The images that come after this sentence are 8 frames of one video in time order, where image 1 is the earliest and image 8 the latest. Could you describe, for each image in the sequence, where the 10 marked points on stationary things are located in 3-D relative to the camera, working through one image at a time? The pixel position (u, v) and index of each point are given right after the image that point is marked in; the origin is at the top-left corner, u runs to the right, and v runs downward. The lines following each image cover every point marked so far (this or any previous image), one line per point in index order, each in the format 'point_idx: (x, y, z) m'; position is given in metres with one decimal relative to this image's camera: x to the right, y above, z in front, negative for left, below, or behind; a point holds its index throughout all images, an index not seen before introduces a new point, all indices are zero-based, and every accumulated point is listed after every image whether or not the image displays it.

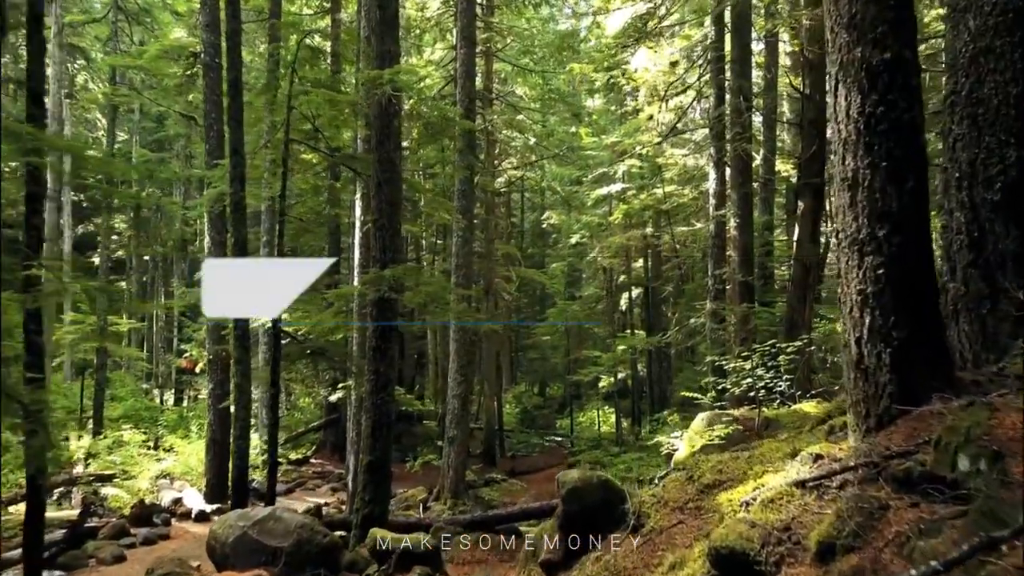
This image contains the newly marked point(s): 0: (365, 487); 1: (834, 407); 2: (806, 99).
0: (-1.3, -1.8, +7.2) m
1: (+2.8, -1.0, +6.8) m
2: (+4.3, +2.8, +11.6) m
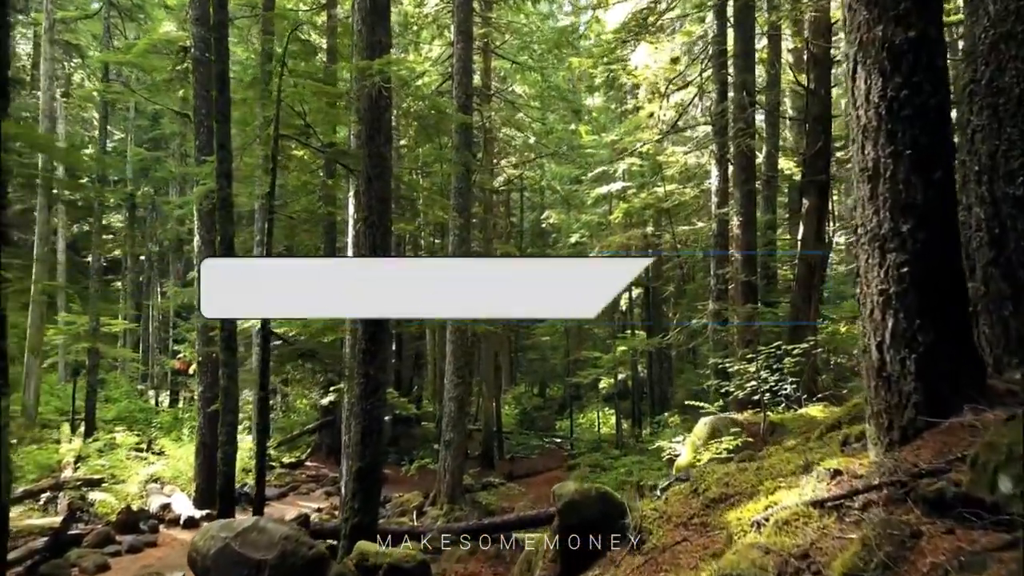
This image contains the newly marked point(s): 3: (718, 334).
0: (-1.4, -1.8, +6.9) m
1: (+2.7, -1.0, +6.5) m
2: (+4.3, +2.8, +11.3) m
3: (+3.0, -0.7, +11.7) m
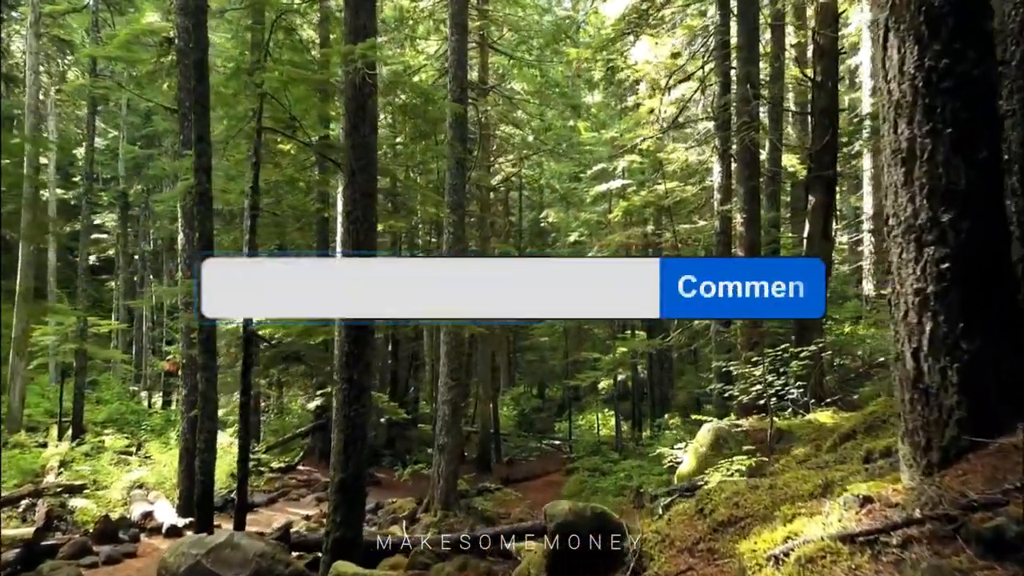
0: (-1.4, -1.8, +6.5) m
1: (+2.7, -1.0, +6.1) m
2: (+4.2, +2.8, +10.9) m
3: (+3.0, -0.7, +11.3) m
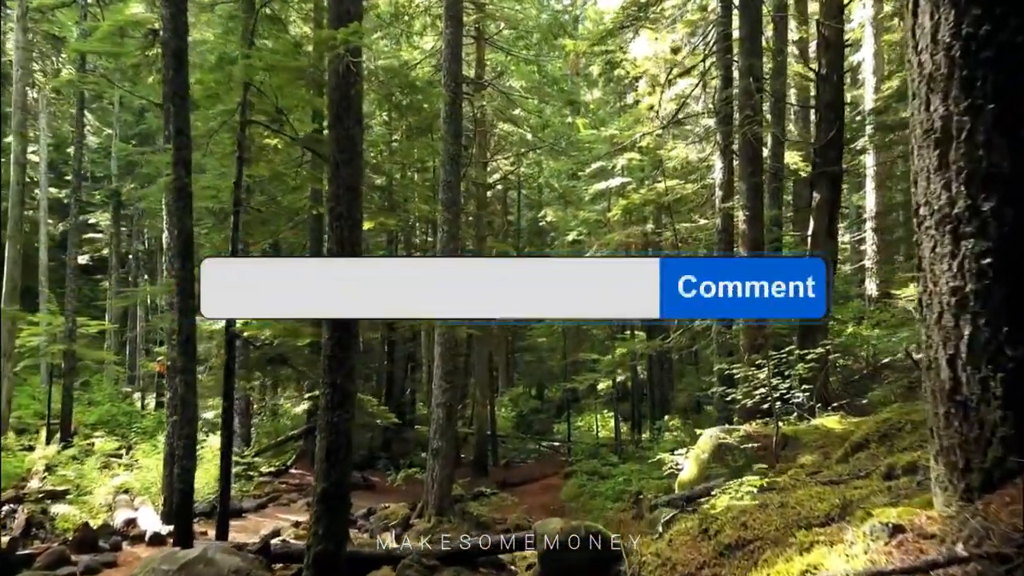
0: (-1.5, -1.8, +6.1) m
1: (+2.6, -1.0, +5.8) m
2: (+4.1, +2.8, +10.6) m
3: (+2.9, -0.7, +10.9) m
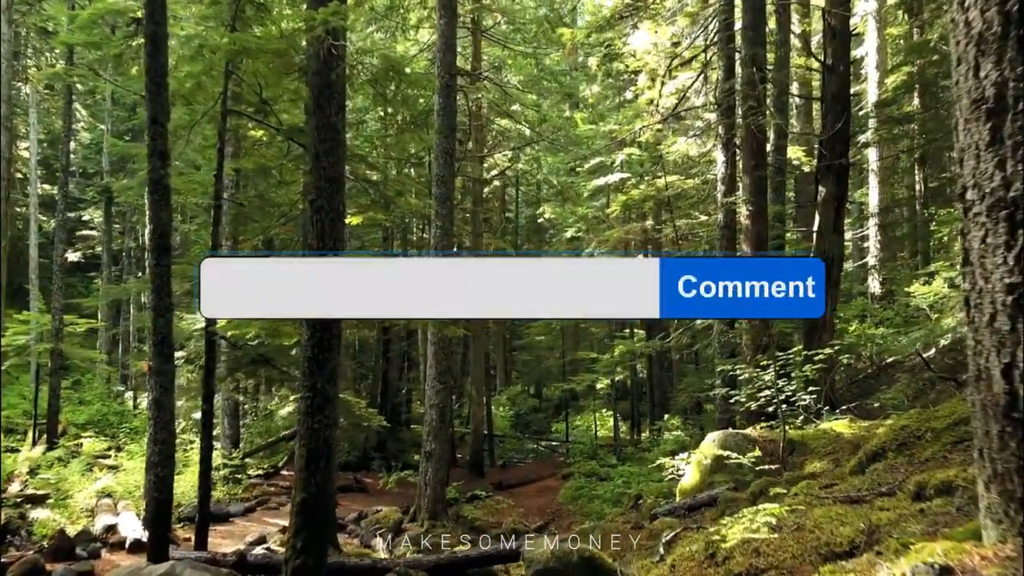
0: (-1.6, -1.8, +5.8) m
1: (+2.5, -1.0, +5.4) m
2: (+4.1, +2.8, +10.2) m
3: (+2.8, -0.6, +10.6) m
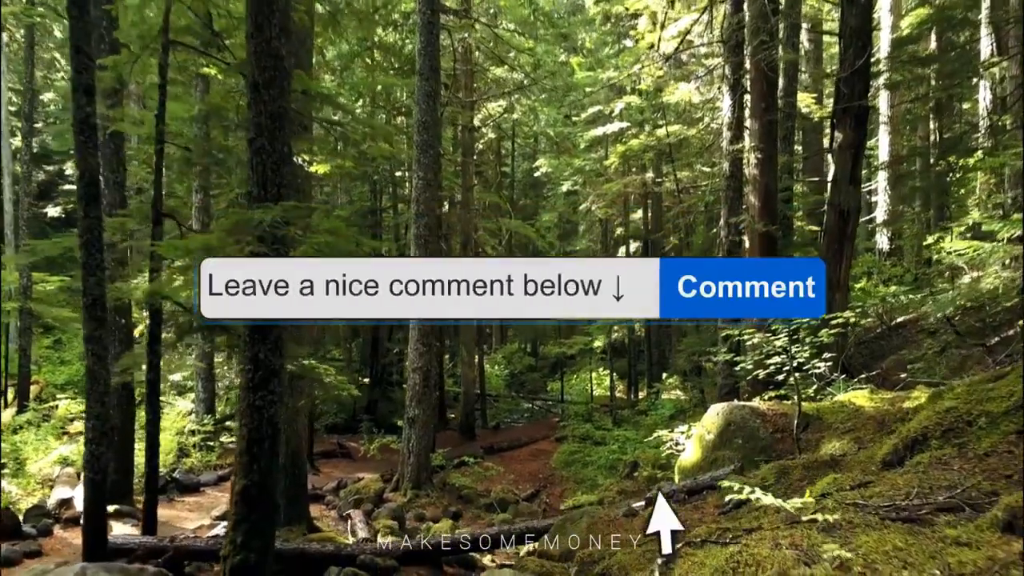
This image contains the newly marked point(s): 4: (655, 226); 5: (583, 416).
0: (-1.7, -1.5, +5.0) m
1: (+2.4, -0.7, +4.6) m
2: (+3.9, +3.3, +9.2) m
3: (+2.7, -0.1, +9.8) m
4: (+3.5, +1.5, +19.4) m
5: (+1.6, -2.9, +18.2) m
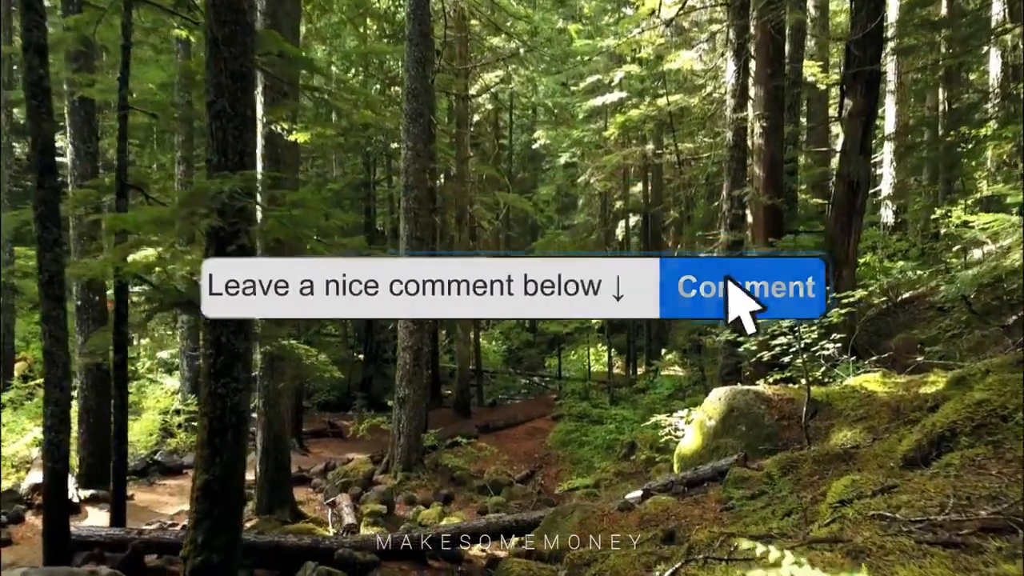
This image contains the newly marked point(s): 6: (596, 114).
0: (-1.8, -1.4, +4.6) m
1: (+2.3, -0.6, +4.2) m
2: (+3.8, +3.6, +8.6) m
3: (+2.6, +0.2, +9.3) m
4: (+3.4, +2.1, +18.9) m
5: (+1.5, -2.4, +17.8) m
6: (+2.1, +4.4, +20.0) m
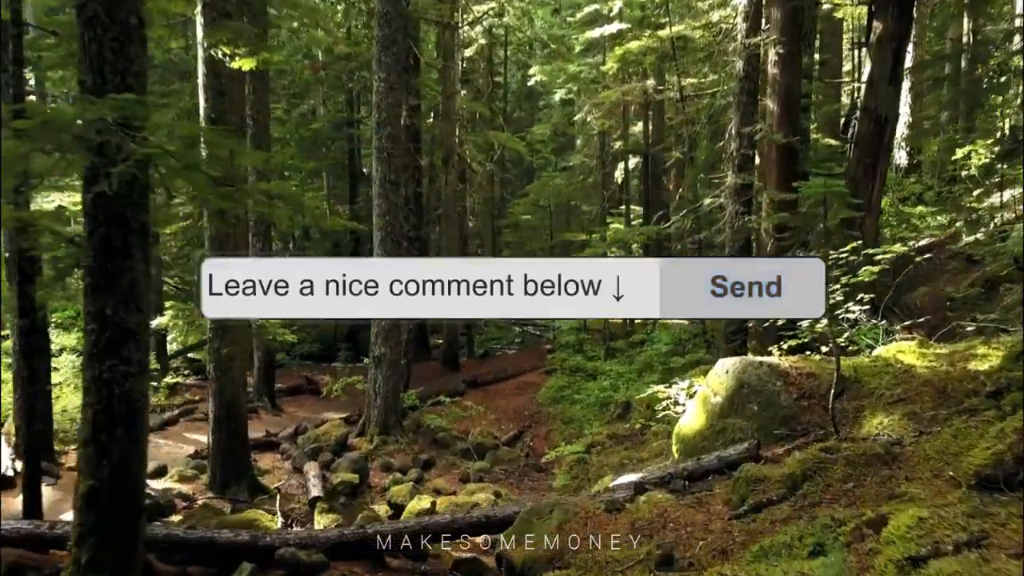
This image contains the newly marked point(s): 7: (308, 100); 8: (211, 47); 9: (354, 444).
0: (-2.0, -1.2, +3.8) m
1: (+2.1, -0.5, +3.3) m
2: (+3.6, +4.1, +7.4) m
3: (+2.4, +0.7, +8.3) m
4: (+3.2, +3.4, +17.8) m
5: (+1.3, -1.2, +17.0) m
6: (+1.9, +5.7, +18.7) m
7: (-5.0, +4.6, +19.3) m
8: (-2.7, +2.2, +7.2) m
9: (-2.1, -2.0, +10.3) m
